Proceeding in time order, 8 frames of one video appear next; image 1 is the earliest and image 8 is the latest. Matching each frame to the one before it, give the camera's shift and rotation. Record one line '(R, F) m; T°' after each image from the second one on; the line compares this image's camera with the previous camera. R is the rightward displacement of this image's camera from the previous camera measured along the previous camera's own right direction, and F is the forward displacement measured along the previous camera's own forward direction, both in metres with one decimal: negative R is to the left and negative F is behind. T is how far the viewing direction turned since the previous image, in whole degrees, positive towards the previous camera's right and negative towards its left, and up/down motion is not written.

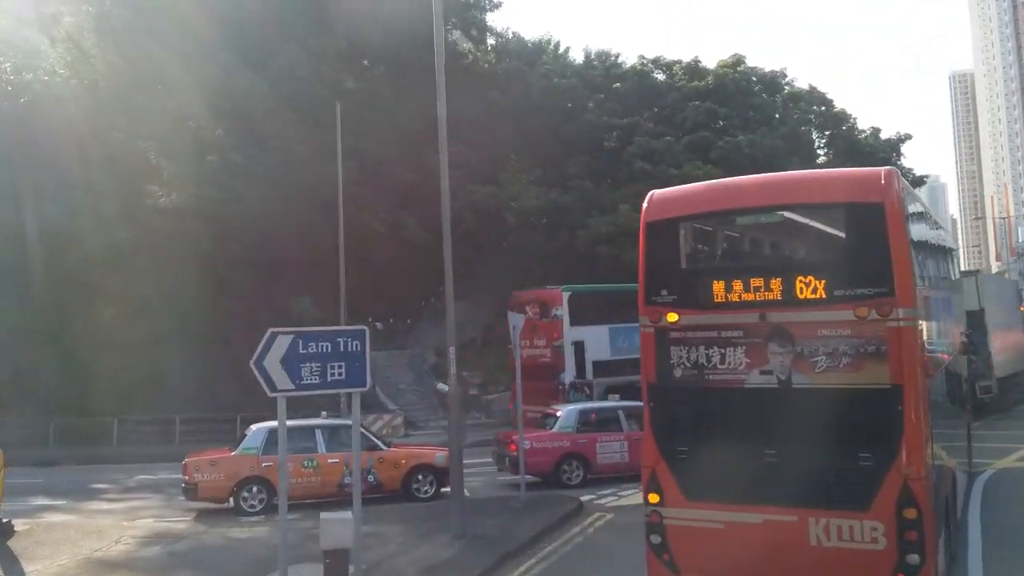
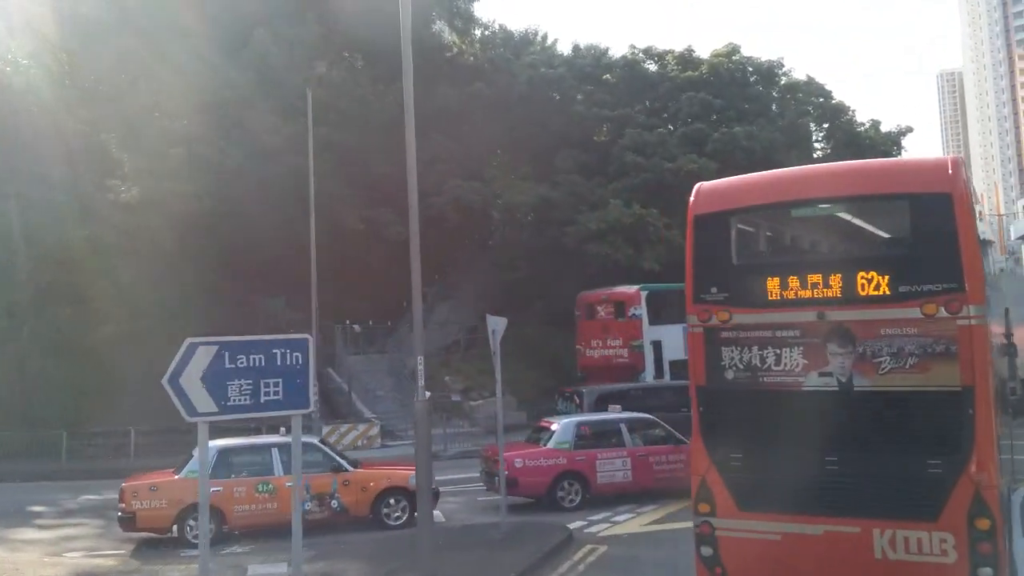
(+0.1, +1.5) m; +1°
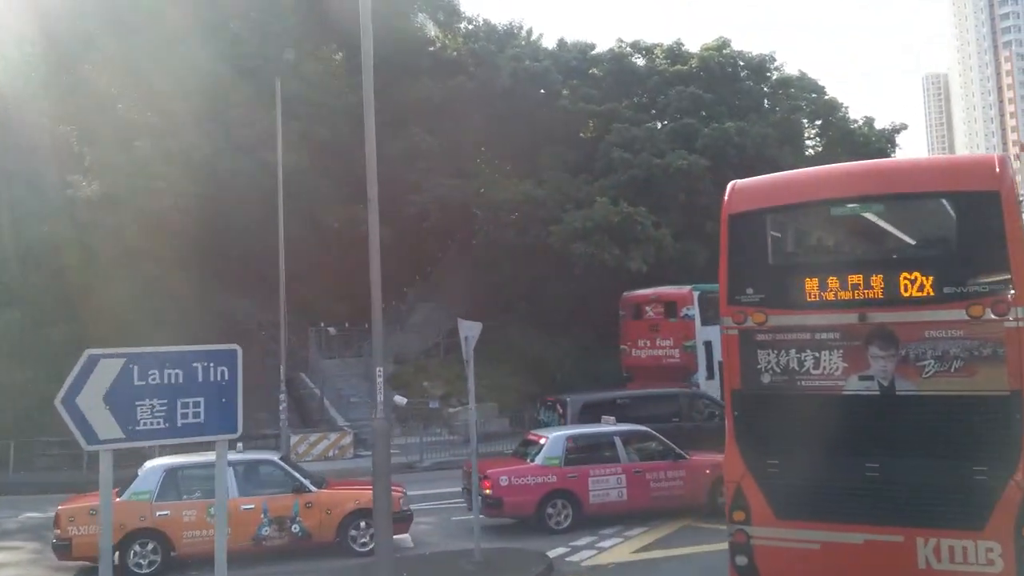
(+0.1, +1.1) m; +1°
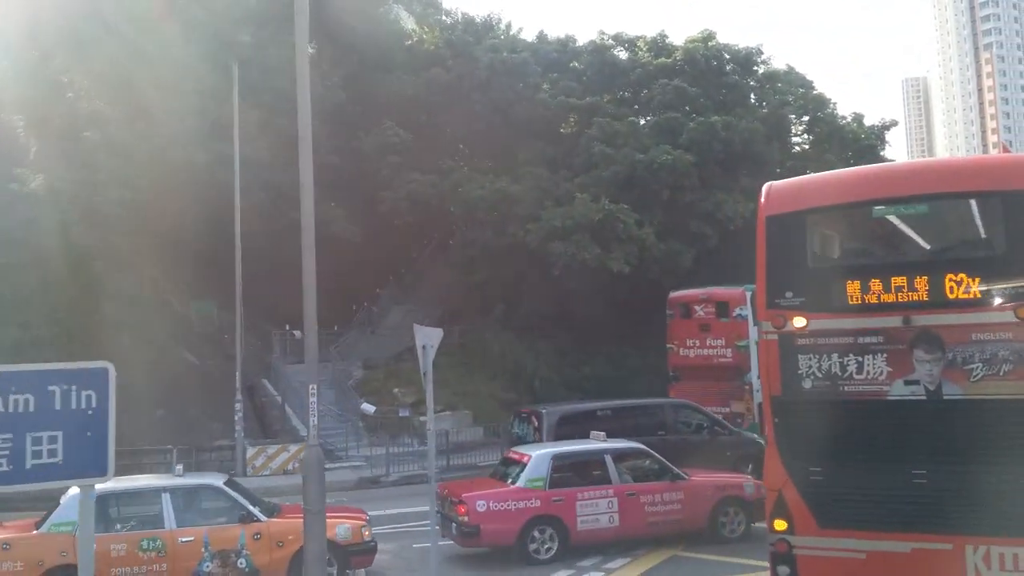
(+0.2, +1.2) m; +1°
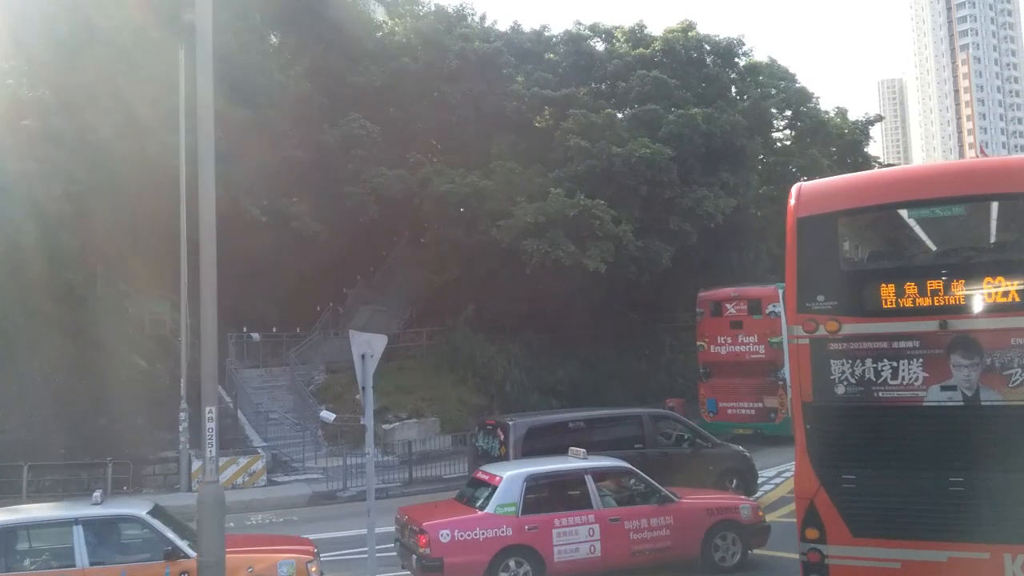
(+0.2, +1.2) m; +1°
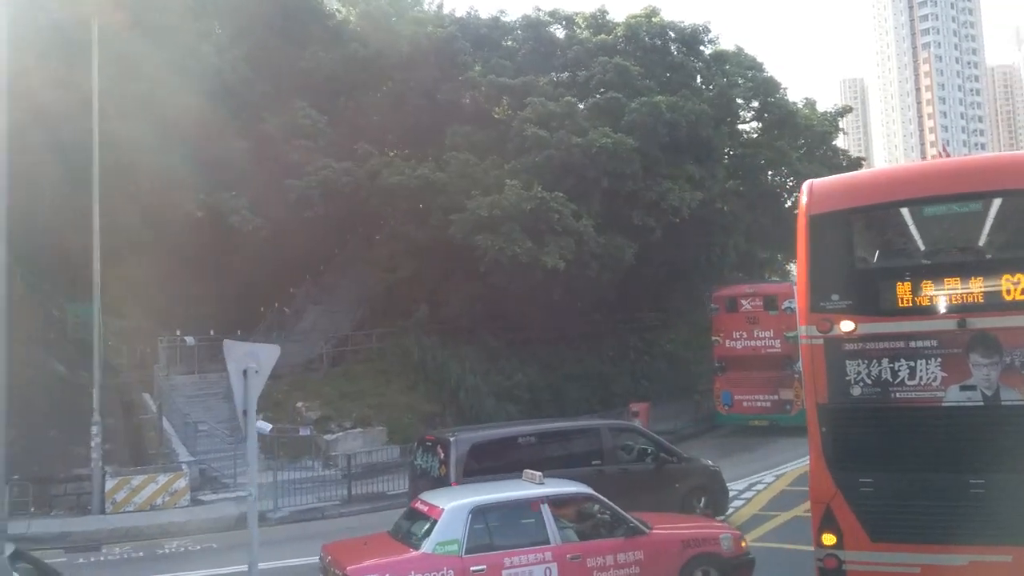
(+0.3, +1.4) m; +2°
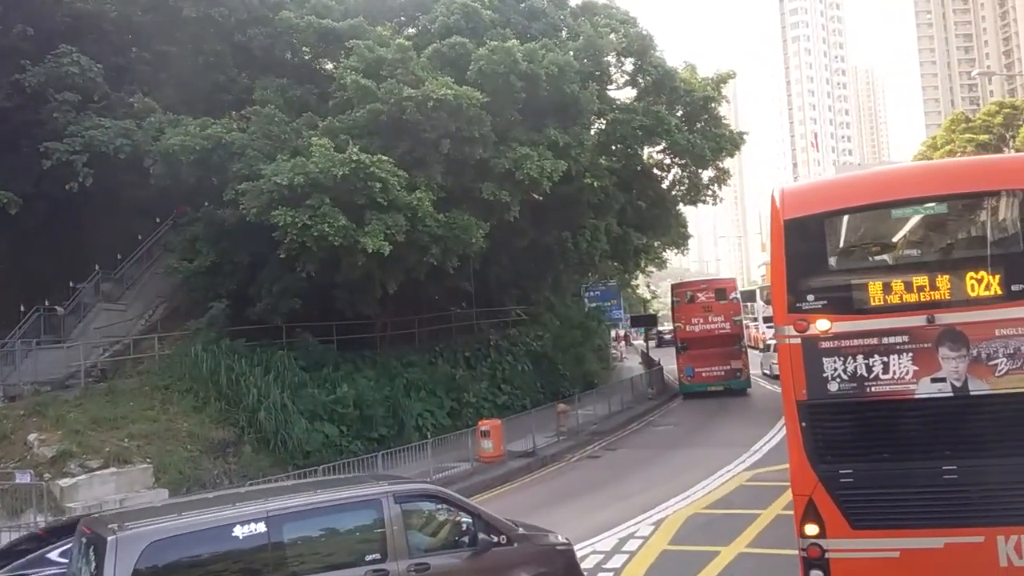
(+1.2, +4.2) m; +7°
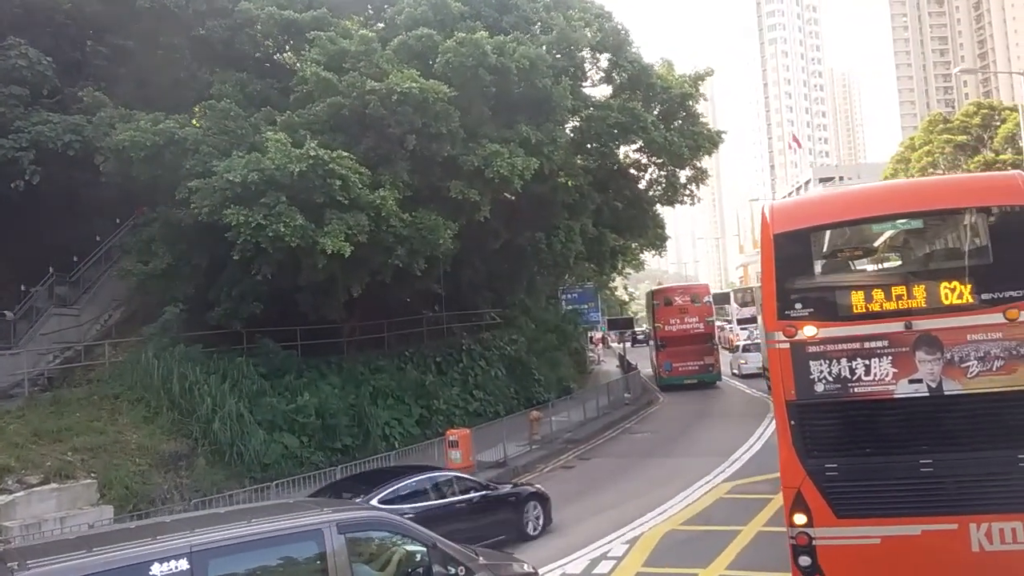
(+0.2, +0.7) m; +1°
